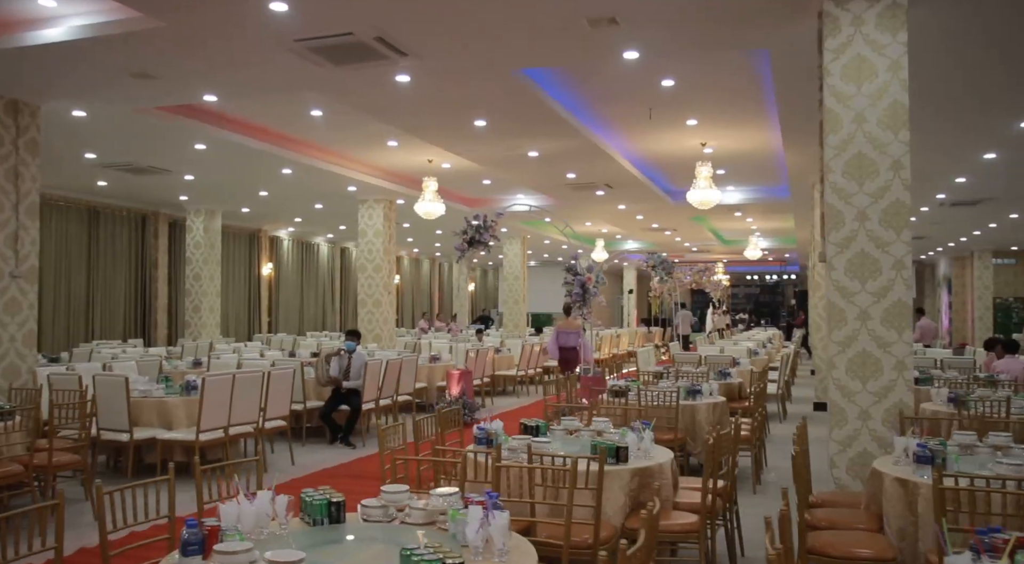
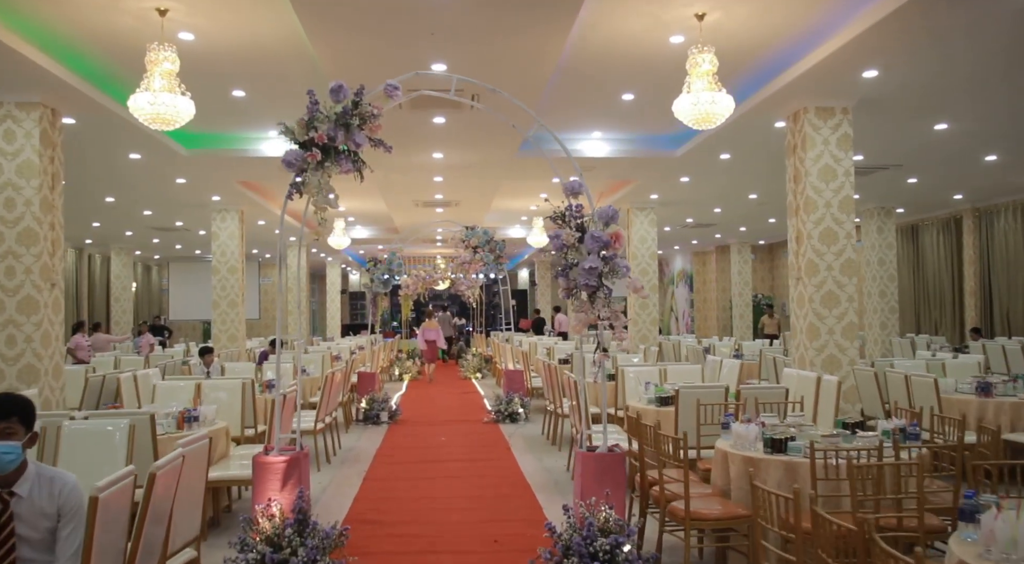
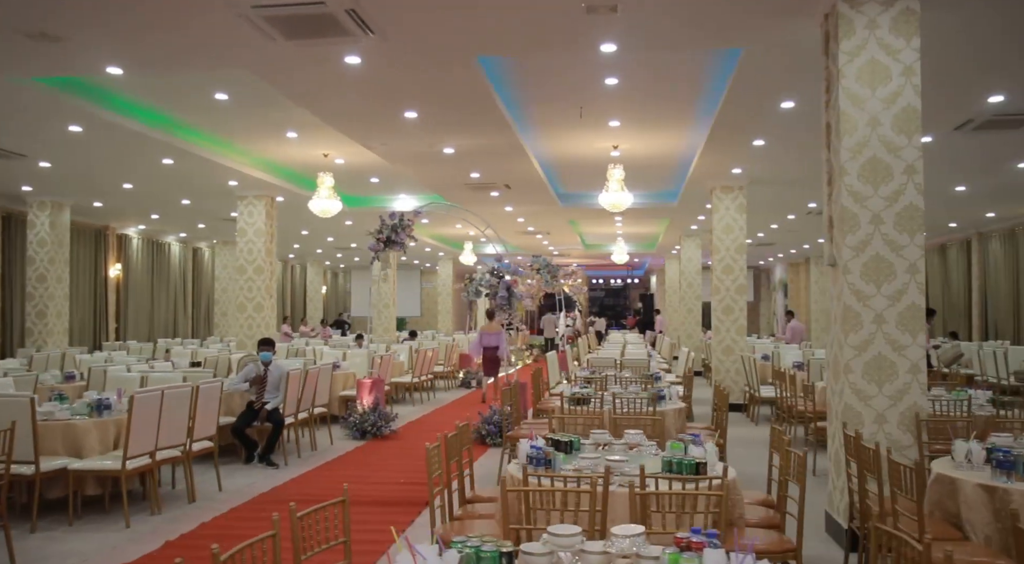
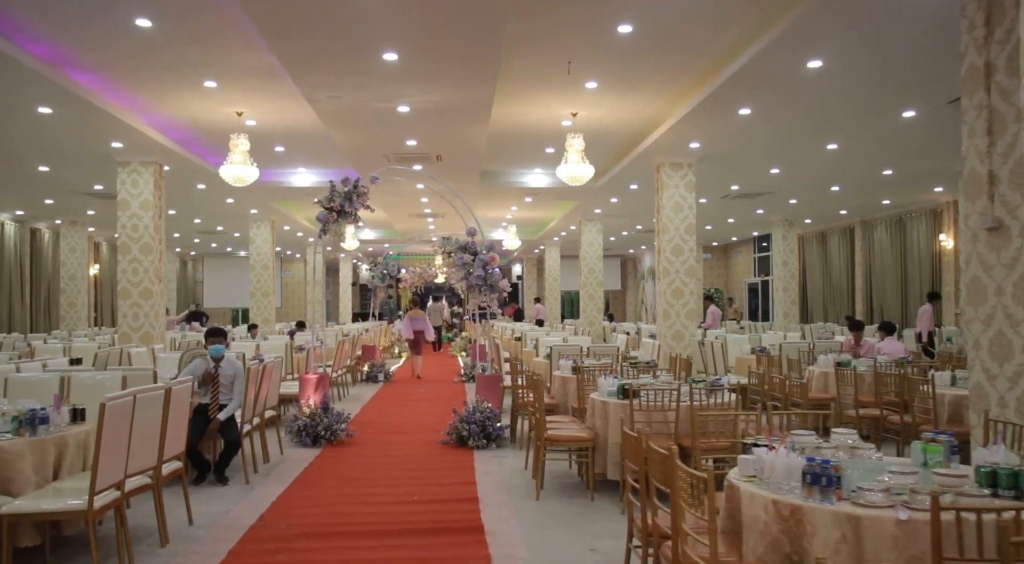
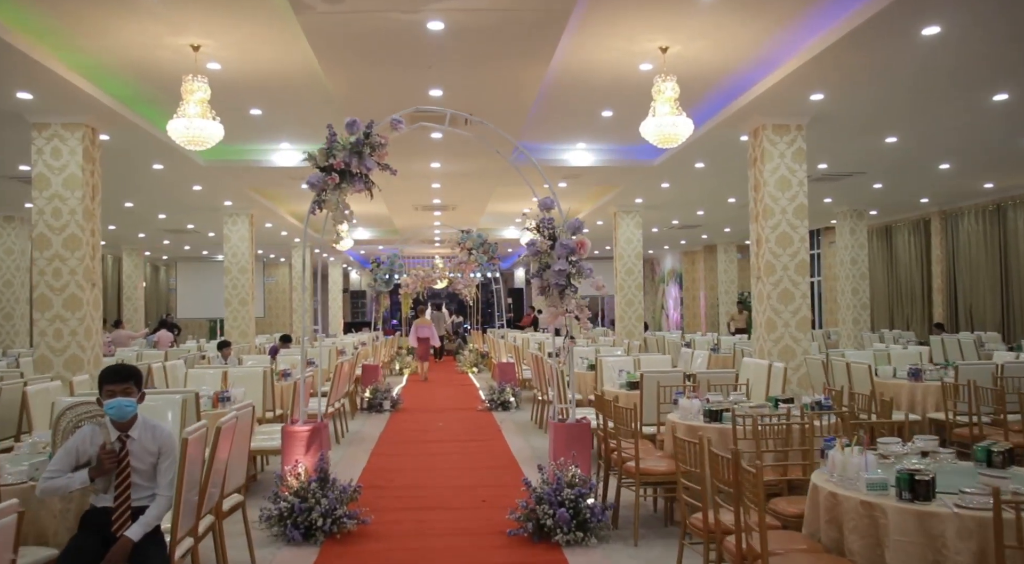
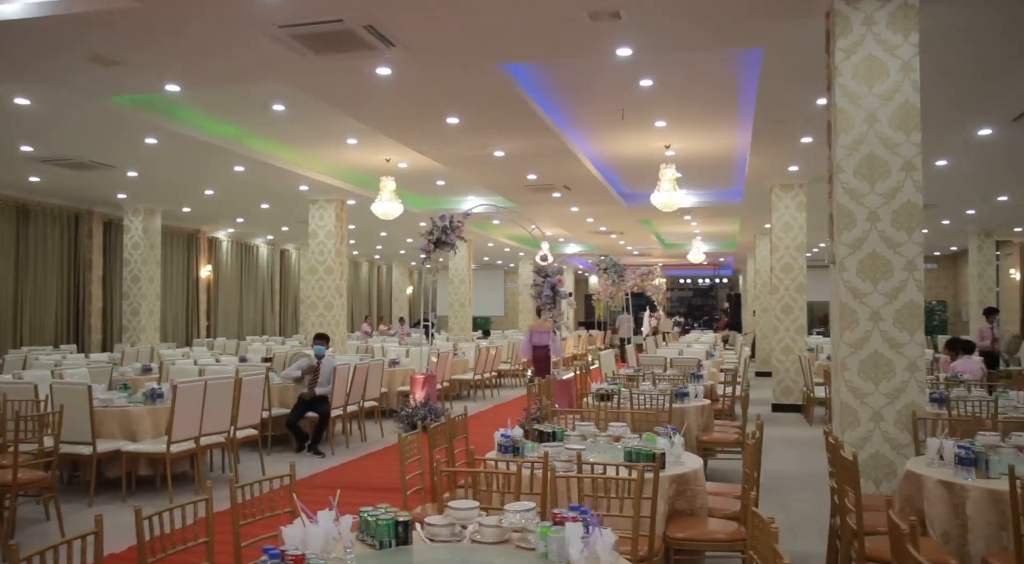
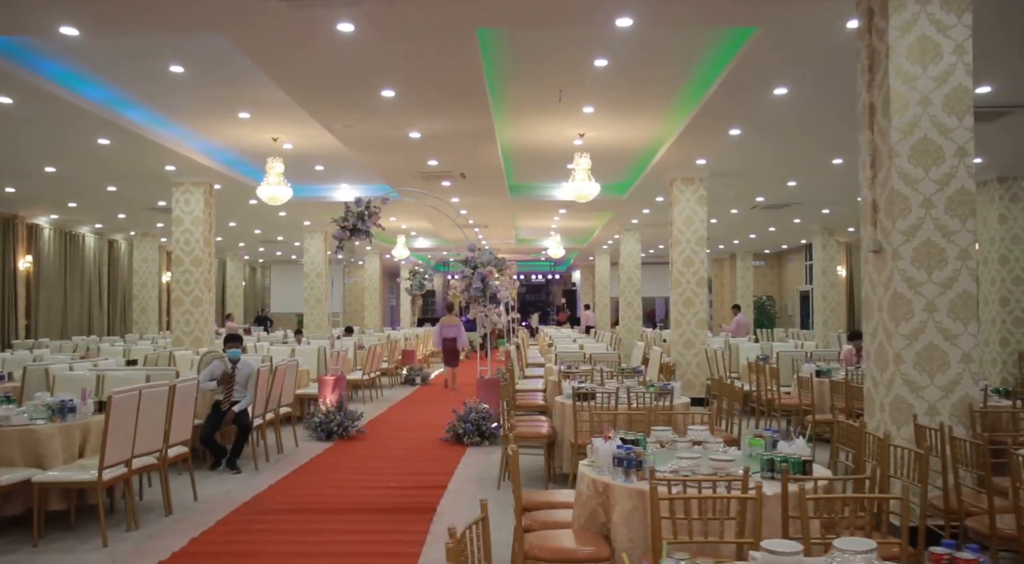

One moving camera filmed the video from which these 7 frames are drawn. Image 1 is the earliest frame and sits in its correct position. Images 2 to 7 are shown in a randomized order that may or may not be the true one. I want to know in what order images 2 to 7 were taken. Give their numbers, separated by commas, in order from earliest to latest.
6, 3, 7, 4, 5, 2
